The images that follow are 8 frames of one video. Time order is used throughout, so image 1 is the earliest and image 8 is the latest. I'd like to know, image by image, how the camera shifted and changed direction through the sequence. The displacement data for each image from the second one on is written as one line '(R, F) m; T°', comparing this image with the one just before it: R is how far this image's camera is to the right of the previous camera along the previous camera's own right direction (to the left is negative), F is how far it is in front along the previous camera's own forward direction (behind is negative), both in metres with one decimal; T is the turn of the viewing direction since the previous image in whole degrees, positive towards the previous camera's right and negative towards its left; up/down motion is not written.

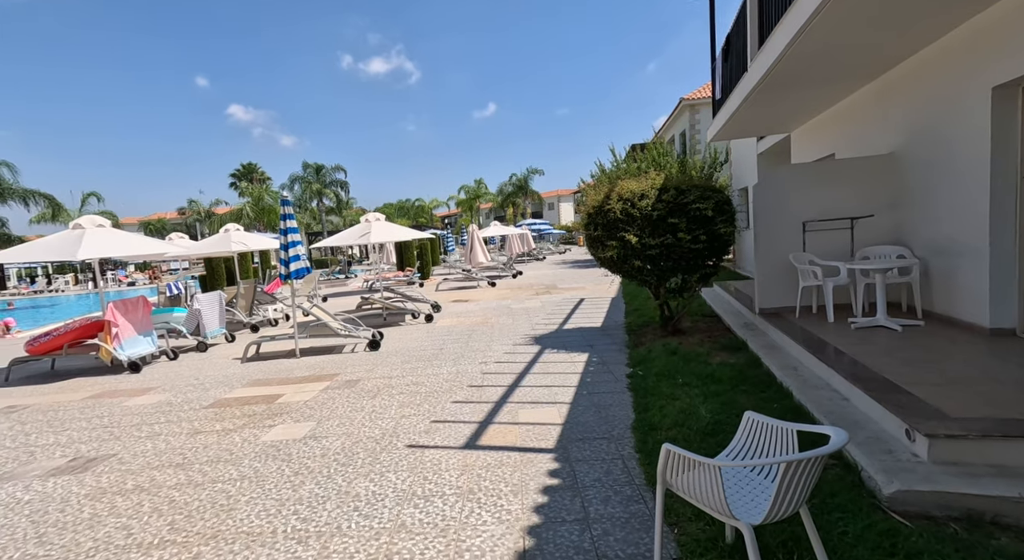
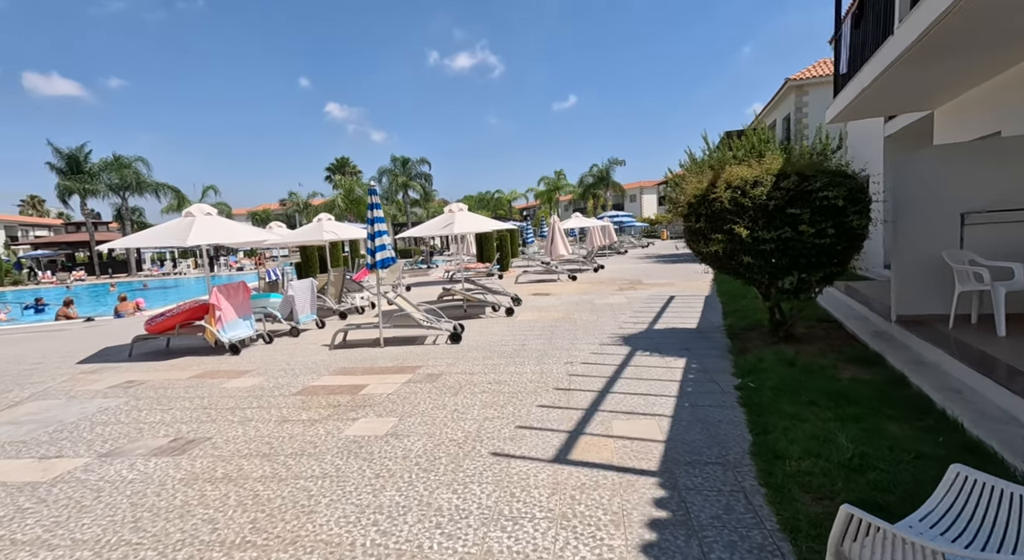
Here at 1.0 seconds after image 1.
(-0.1, +0.4) m; -9°
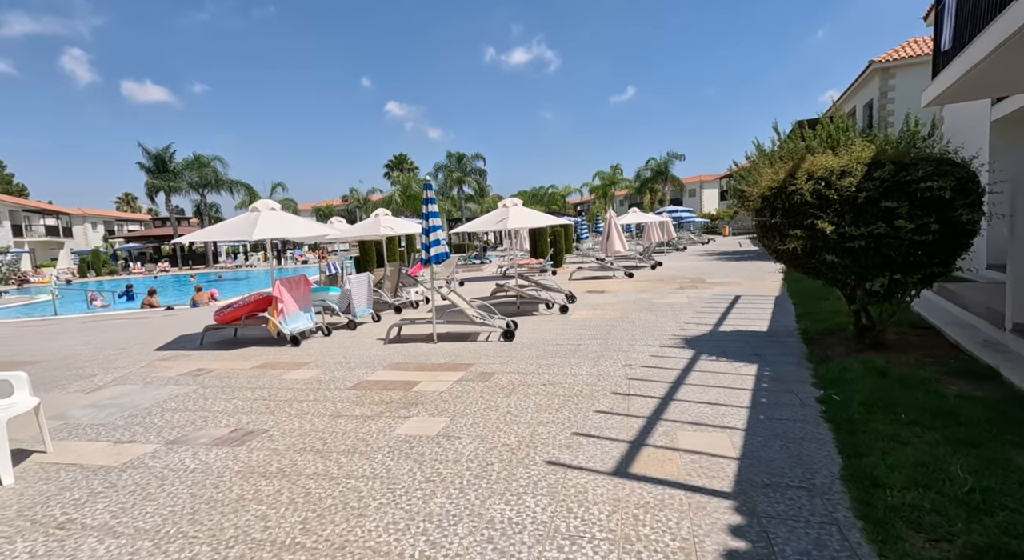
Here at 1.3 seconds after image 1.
(0.0, +0.2) m; -6°
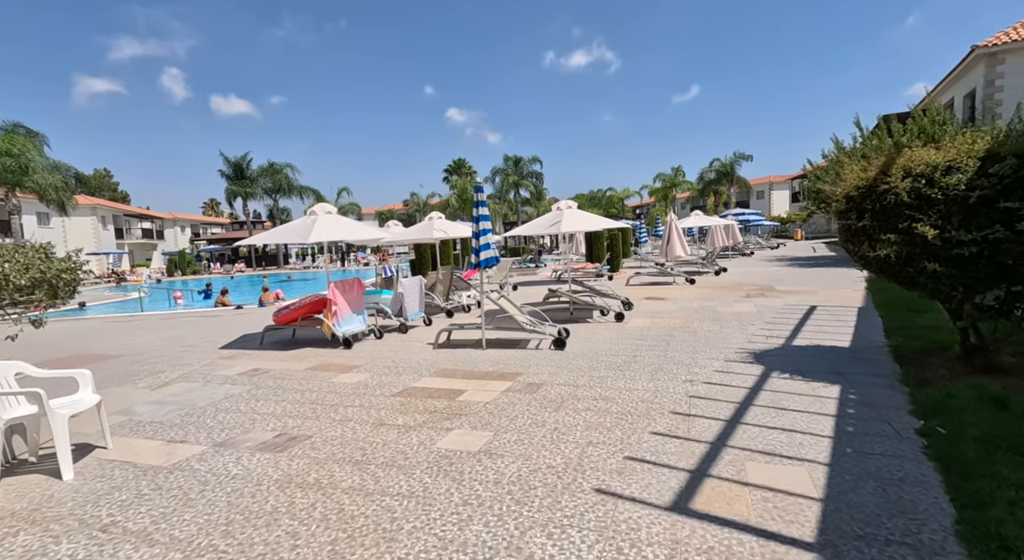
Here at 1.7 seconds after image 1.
(+0.1, +0.3) m; -6°
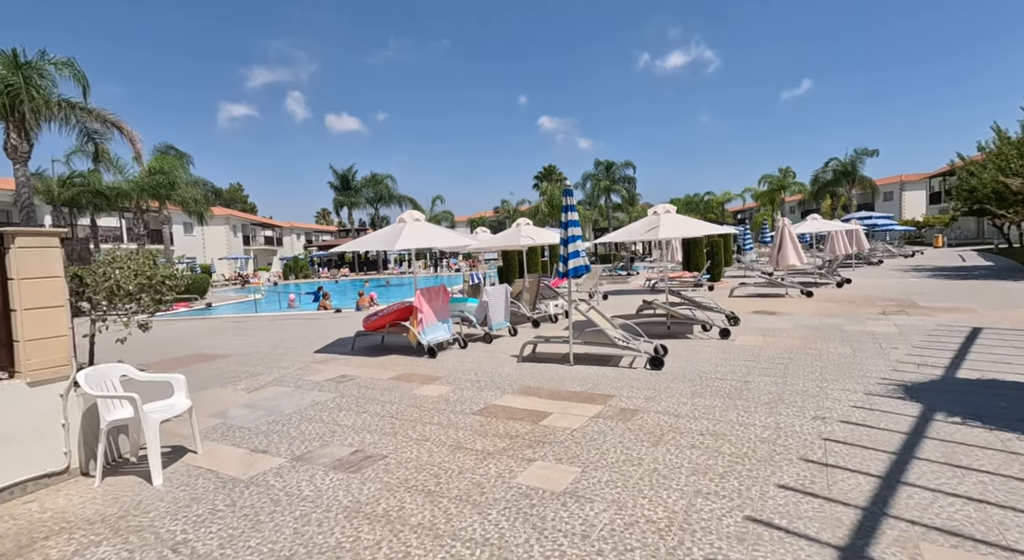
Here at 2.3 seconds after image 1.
(0.0, +0.5) m; -10°
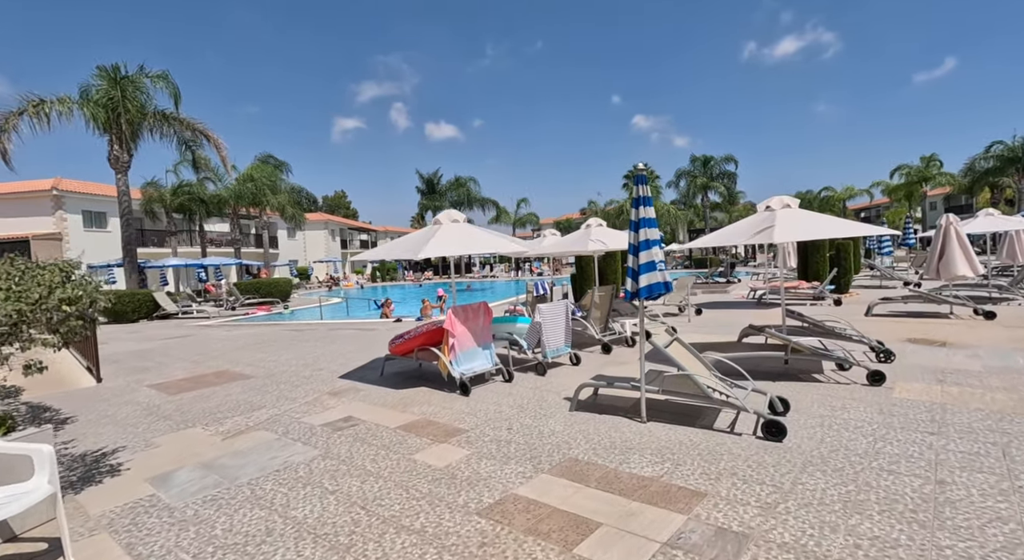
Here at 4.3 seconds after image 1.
(+0.4, +2.0) m; -10°
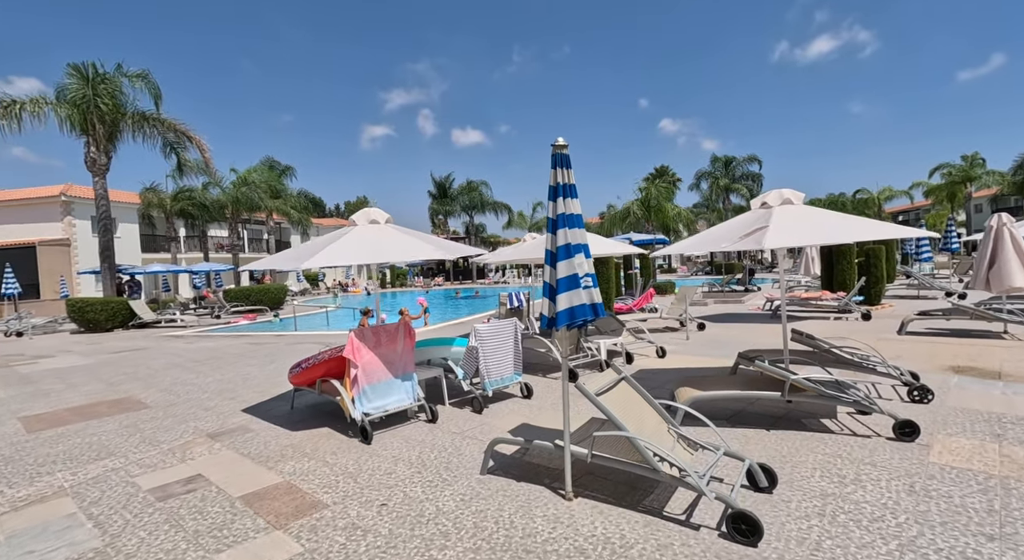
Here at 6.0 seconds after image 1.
(+1.1, +1.5) m; -3°
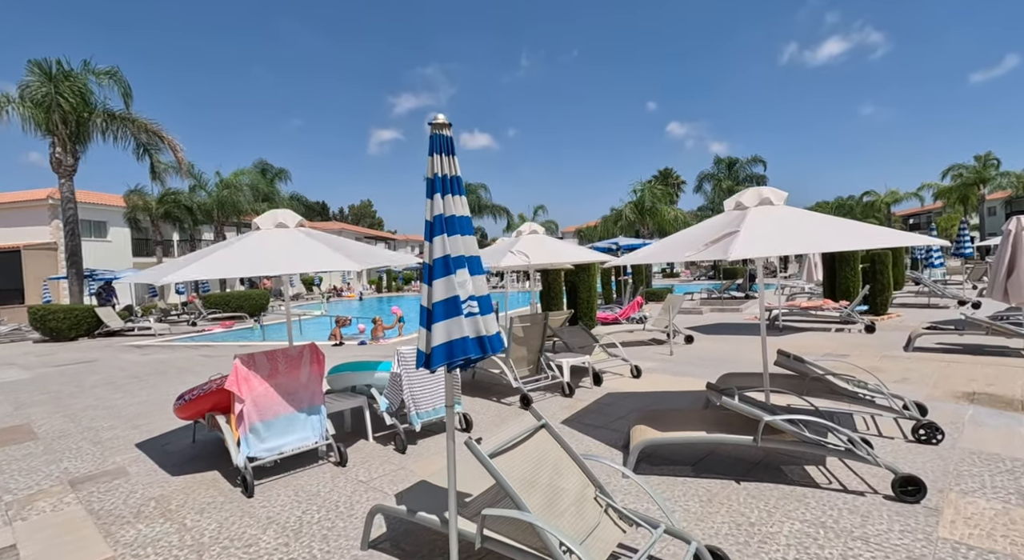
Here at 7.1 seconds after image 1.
(+0.8, +1.0) m; -1°
